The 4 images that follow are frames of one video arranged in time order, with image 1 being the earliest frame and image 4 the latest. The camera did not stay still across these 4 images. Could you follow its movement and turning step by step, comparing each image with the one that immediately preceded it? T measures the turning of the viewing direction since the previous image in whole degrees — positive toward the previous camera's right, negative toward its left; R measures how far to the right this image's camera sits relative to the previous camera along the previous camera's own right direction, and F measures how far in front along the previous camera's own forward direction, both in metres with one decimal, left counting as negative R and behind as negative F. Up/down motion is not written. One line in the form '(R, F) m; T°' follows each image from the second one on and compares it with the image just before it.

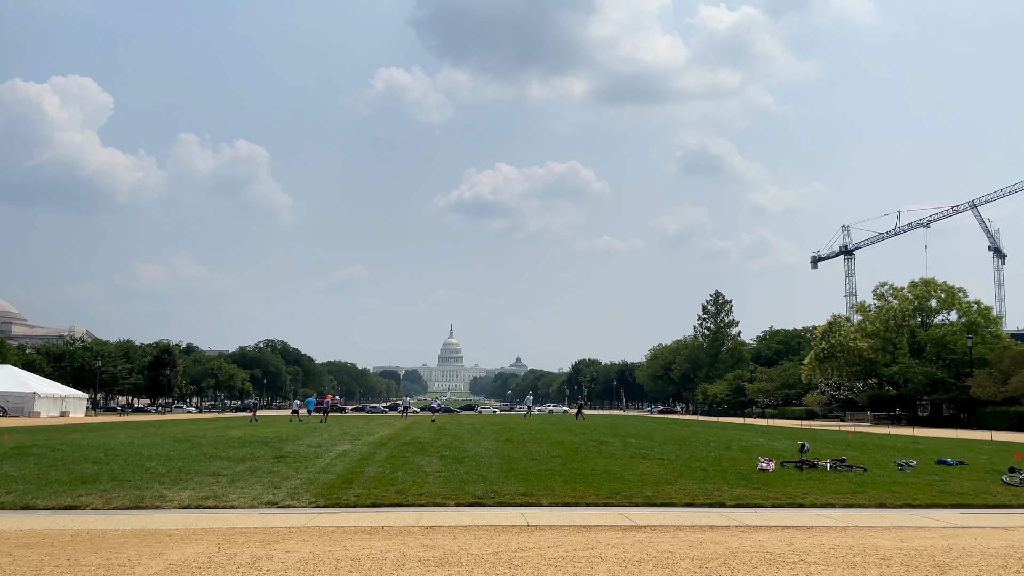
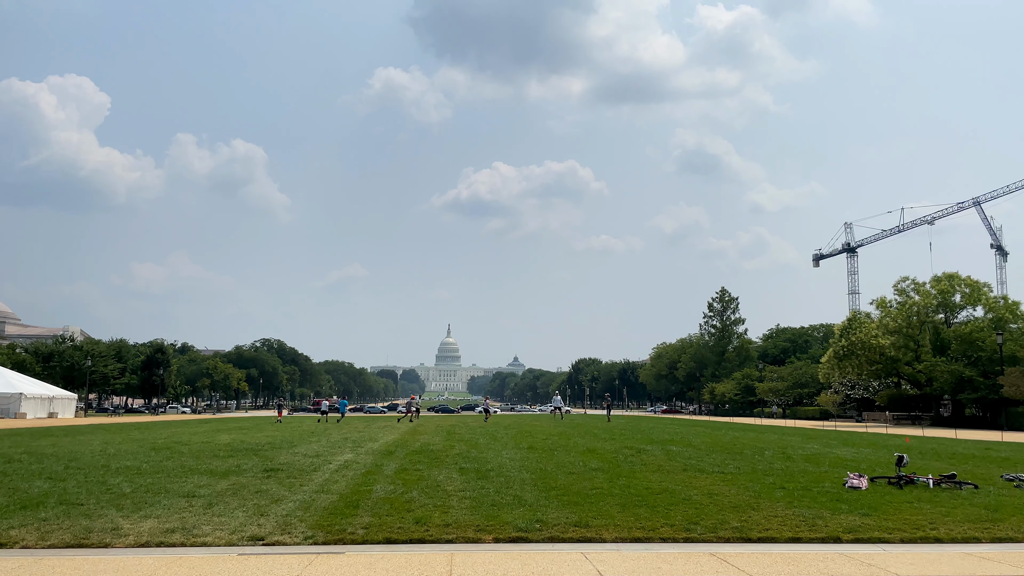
(-0.7, +3.8) m; 0°
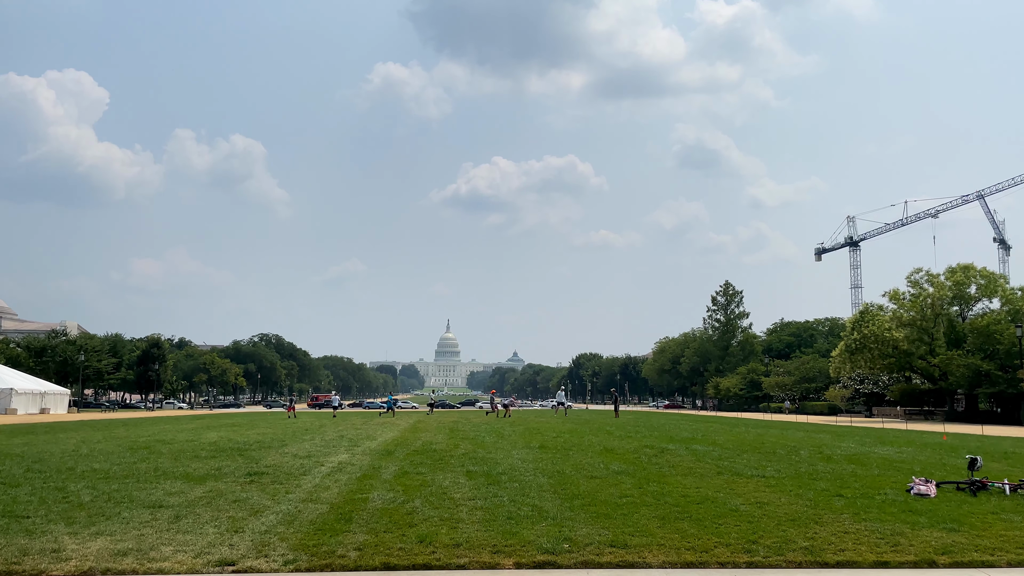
(-0.3, +2.3) m; 0°
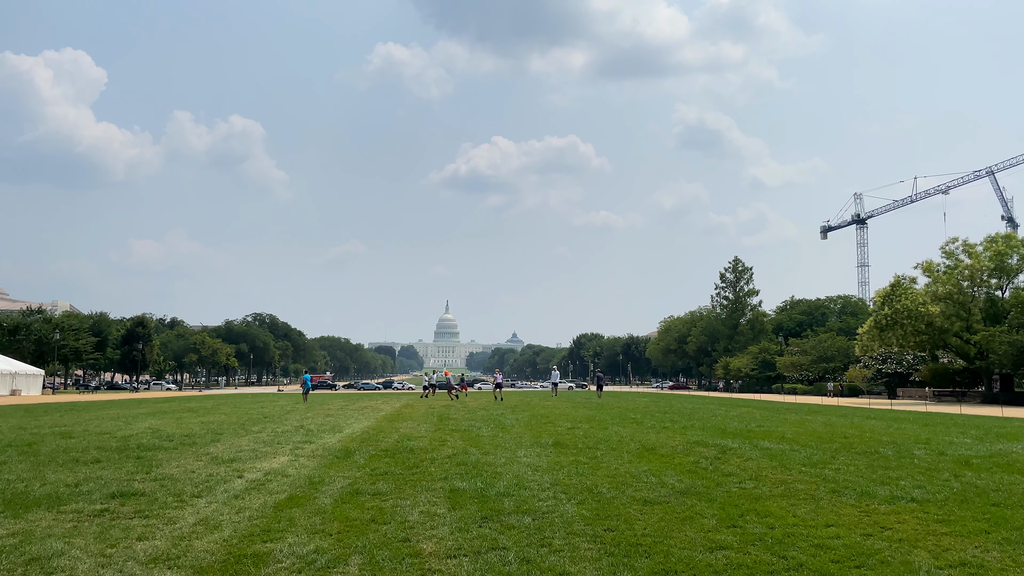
(-0.1, +6.6) m; 0°
